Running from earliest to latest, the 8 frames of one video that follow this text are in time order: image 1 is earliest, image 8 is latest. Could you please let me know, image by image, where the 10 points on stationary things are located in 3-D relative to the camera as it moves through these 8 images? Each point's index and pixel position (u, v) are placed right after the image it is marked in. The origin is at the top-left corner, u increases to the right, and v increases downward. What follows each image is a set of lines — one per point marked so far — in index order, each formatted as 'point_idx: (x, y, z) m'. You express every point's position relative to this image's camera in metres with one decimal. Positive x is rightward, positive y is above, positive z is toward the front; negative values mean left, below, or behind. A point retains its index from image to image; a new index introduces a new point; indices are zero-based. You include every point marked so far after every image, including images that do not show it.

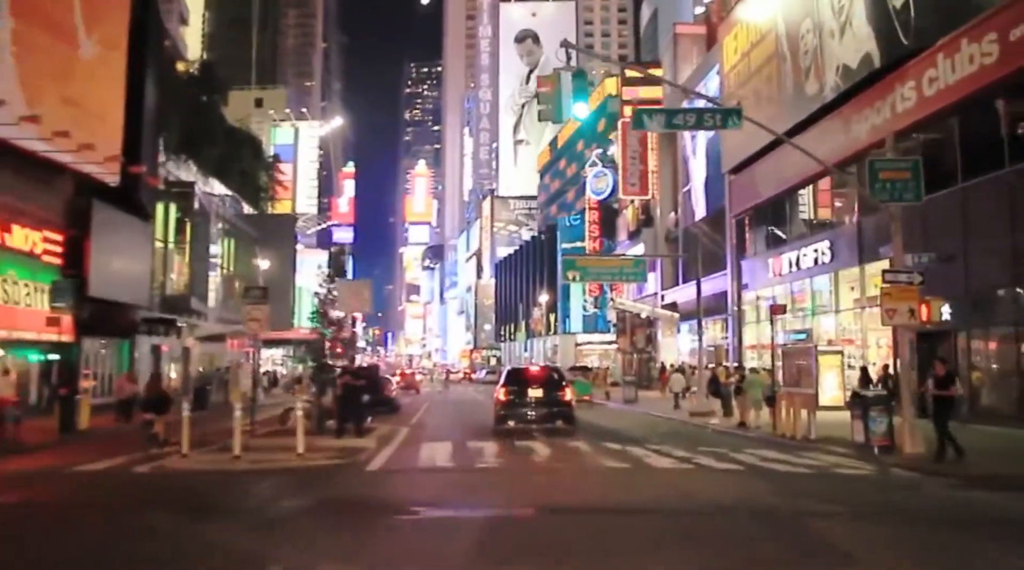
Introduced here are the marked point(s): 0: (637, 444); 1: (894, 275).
0: (+2.3, -2.9, +17.1) m
1: (+6.6, +0.2, +16.0) m
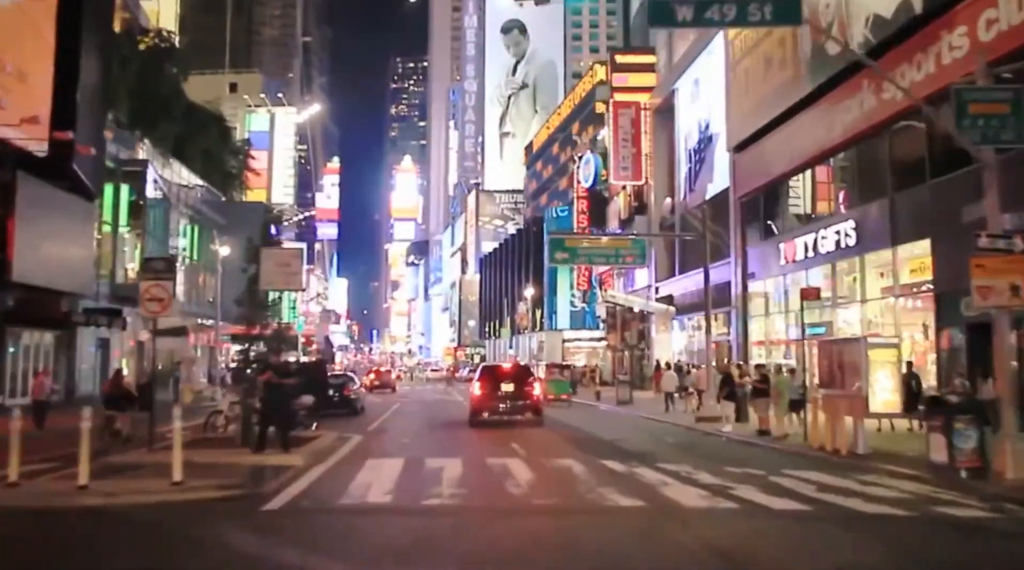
0: (+1.9, -2.5, +13.1) m
1: (+6.2, +0.6, +12.0) m
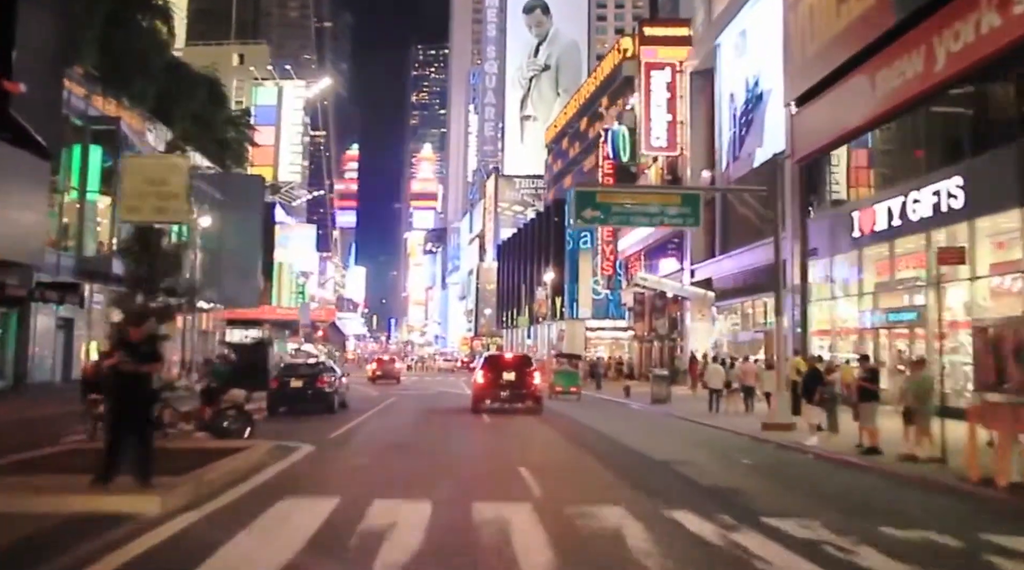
0: (+1.9, -1.9, +7.6) m
1: (+6.2, +1.1, +6.4) m
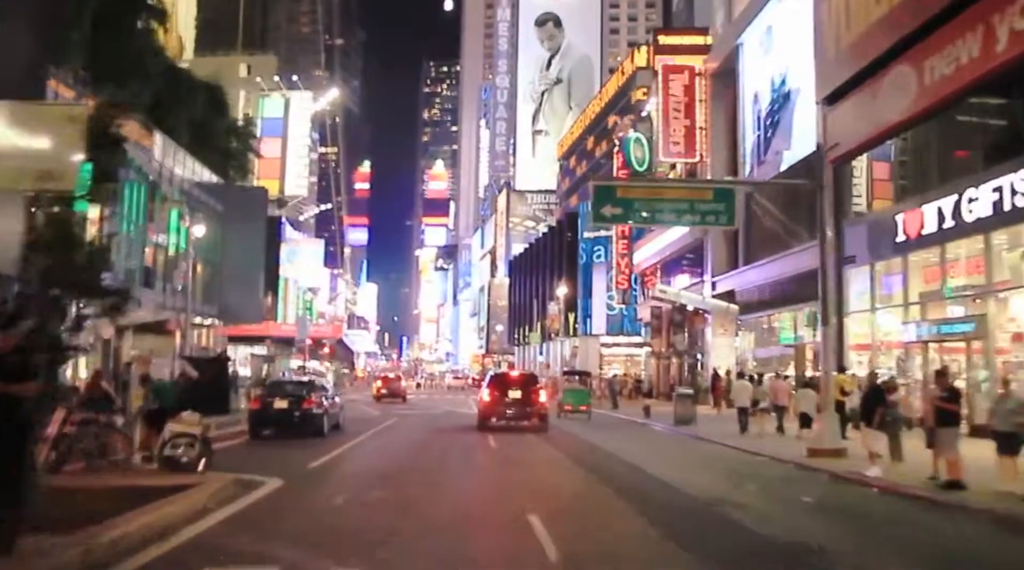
0: (+2.0, -1.8, +5.2) m
1: (+6.2, +1.2, +4.0) m
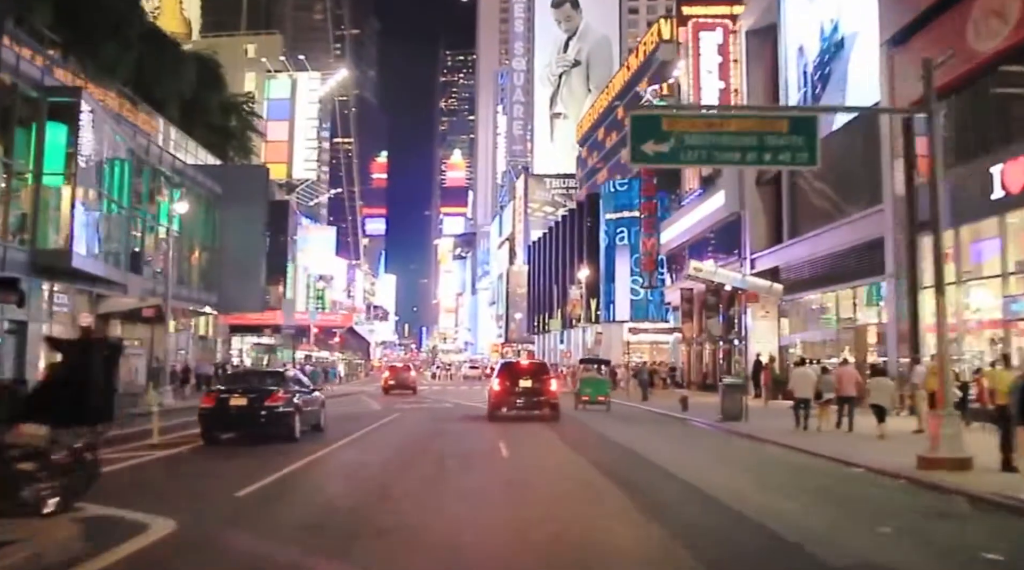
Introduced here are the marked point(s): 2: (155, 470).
0: (+1.9, -1.4, +1.1) m
1: (+6.1, +1.7, -0.2) m
2: (-5.8, -3.0, +15.4) m
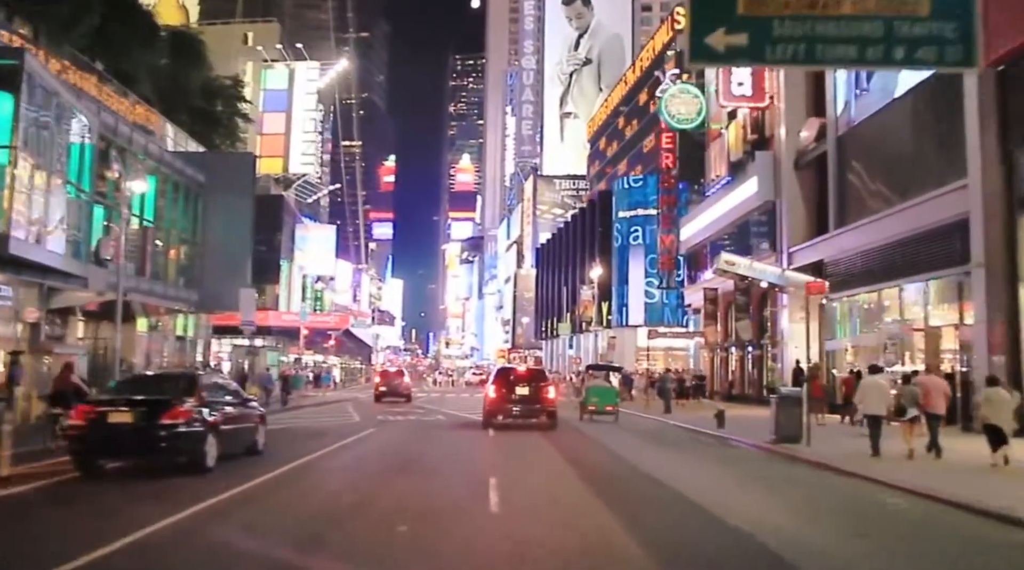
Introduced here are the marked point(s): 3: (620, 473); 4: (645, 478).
0: (+1.7, -0.9, -3.5) m
1: (+6.0, +2.1, -4.8) m
2: (-5.9, -2.6, +10.8) m
3: (+2.2, -3.8, +18.5) m
4: (+2.5, -3.6, +17.1) m
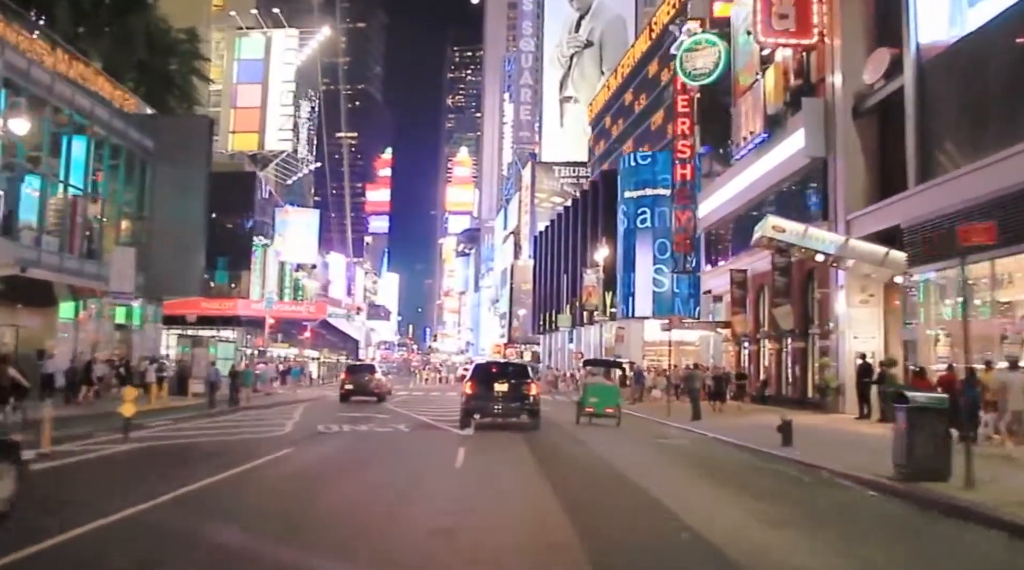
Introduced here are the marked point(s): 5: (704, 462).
0: (+1.5, -0.3, -10.3) m
1: (+5.7, +2.7, -11.6) m
2: (-6.1, -1.9, +4.0) m
3: (+1.9, -3.1, +11.7) m
4: (+2.2, -2.9, +10.4) m
5: (+3.9, -3.5, +18.5) m
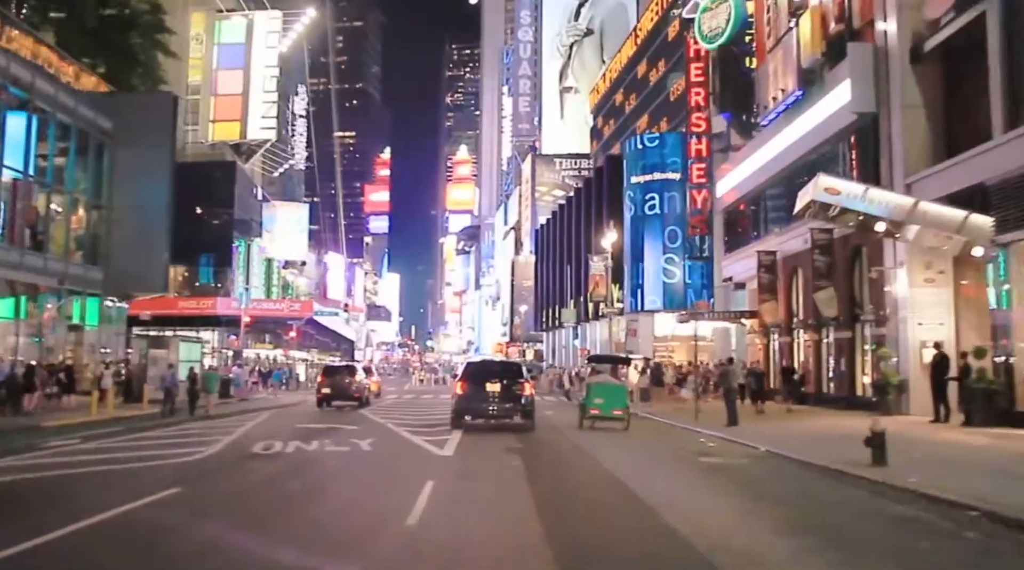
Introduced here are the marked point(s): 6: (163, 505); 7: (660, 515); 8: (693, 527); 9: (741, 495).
0: (+1.3, +0.1, -14.9) m
1: (+5.5, +3.2, -16.2) m
2: (-6.3, -1.6, -0.5) m
3: (+1.8, -2.6, +7.1) m
4: (+2.1, -2.4, +5.8) m
5: (+3.8, -3.0, +14.0) m
6: (-4.5, -2.9, +12.5) m
7: (+2.1, -3.0, +11.6) m
8: (+2.3, -2.9, +11.1) m
9: (+3.5, -3.0, +13.5) m
